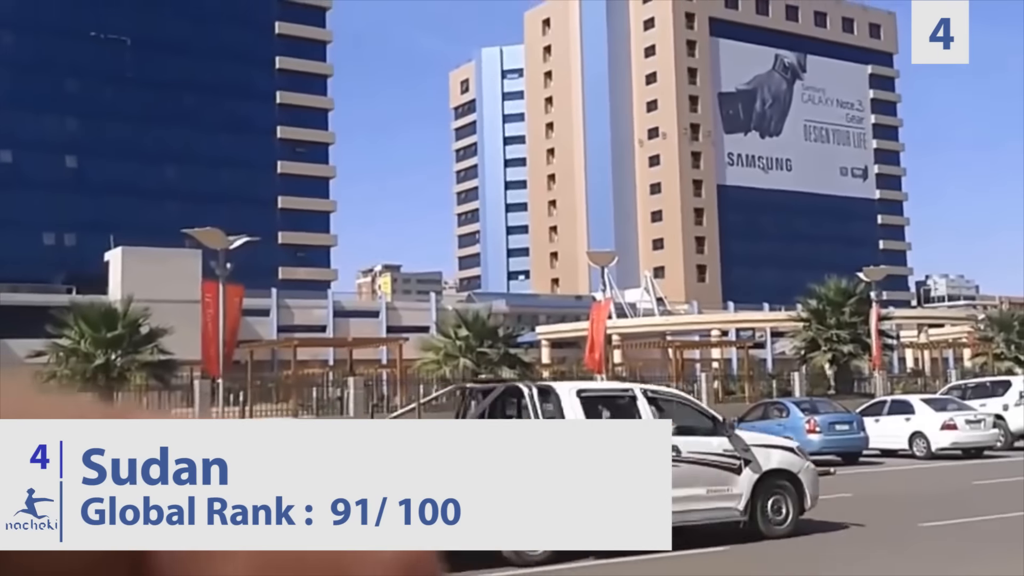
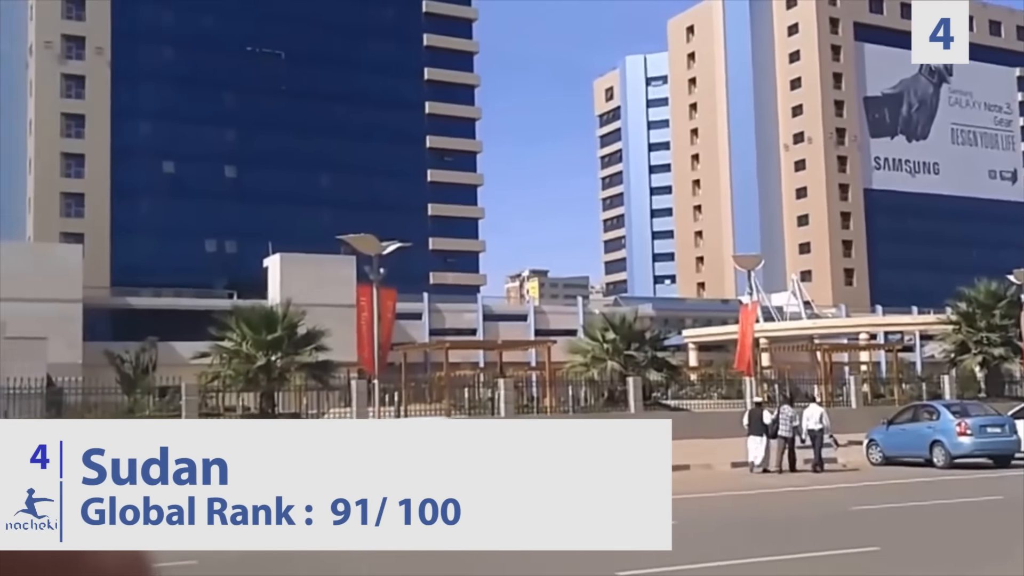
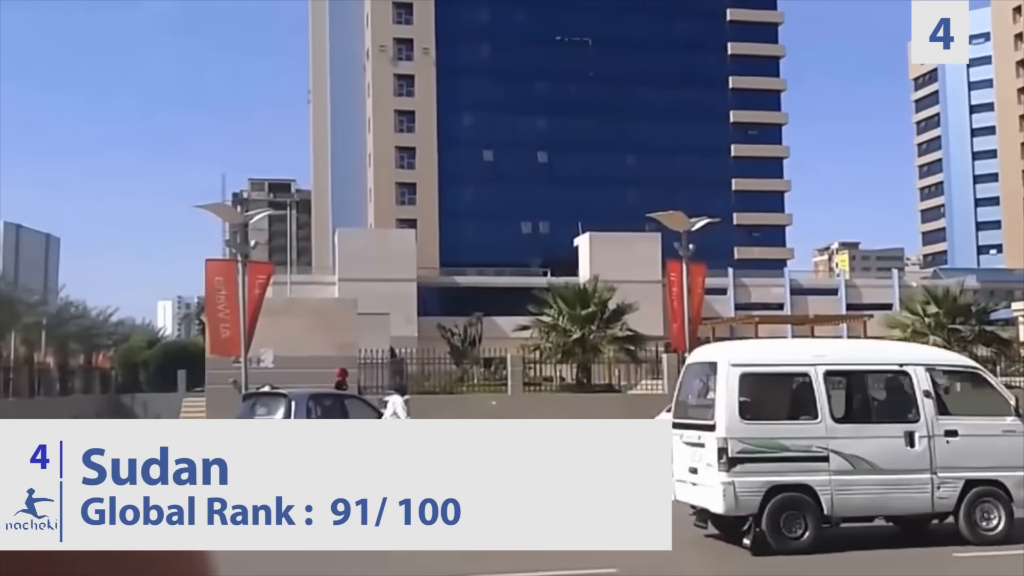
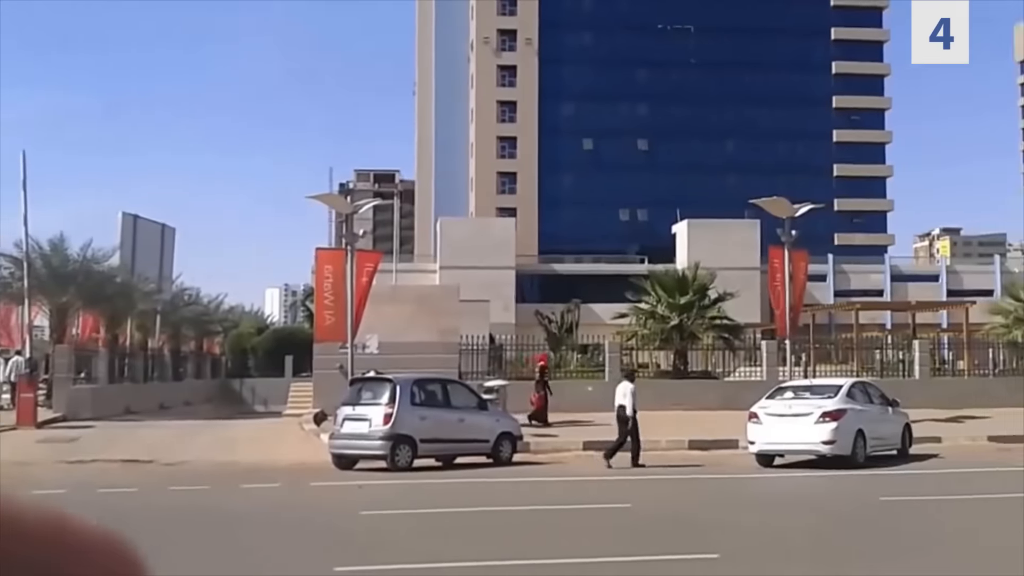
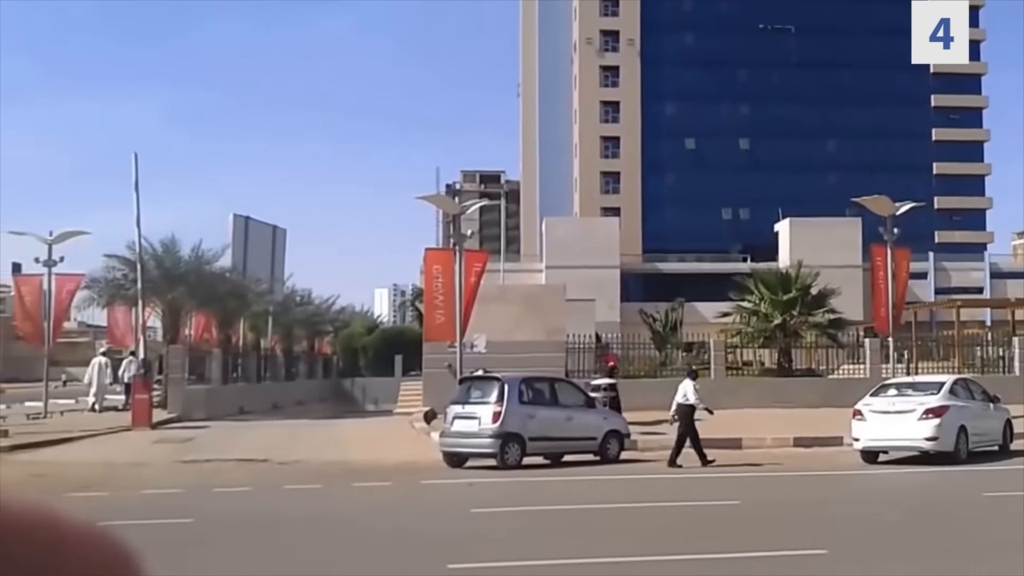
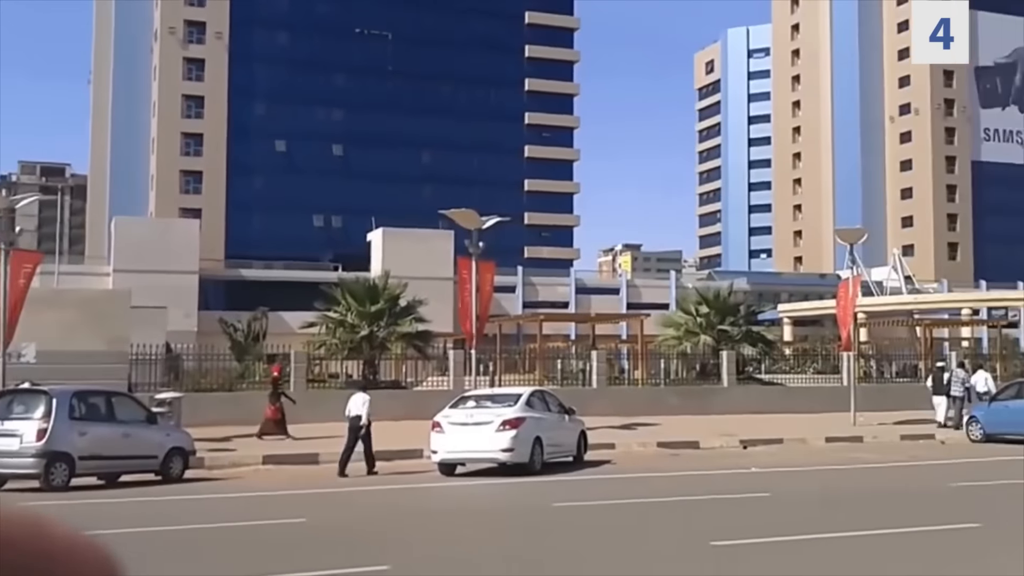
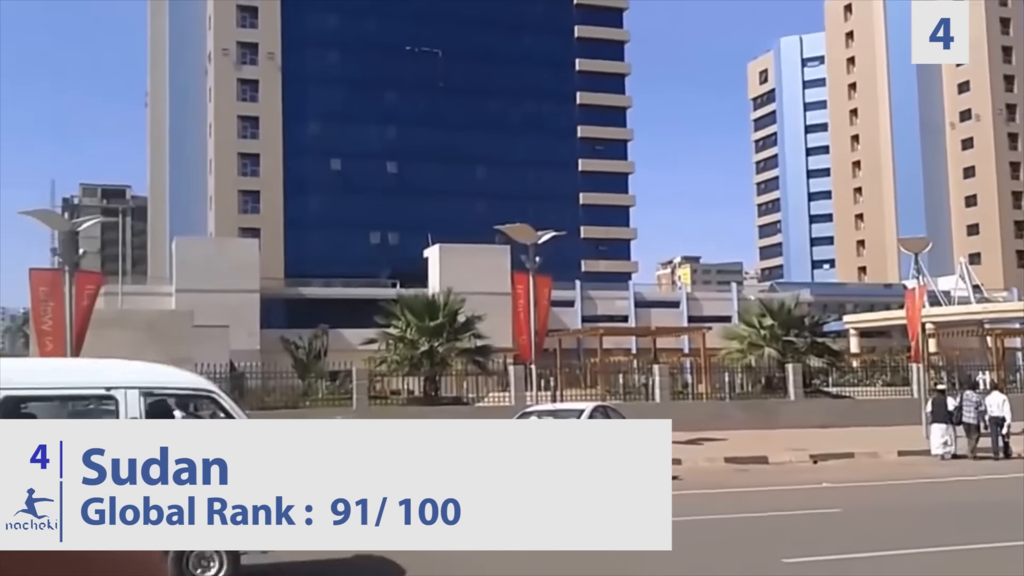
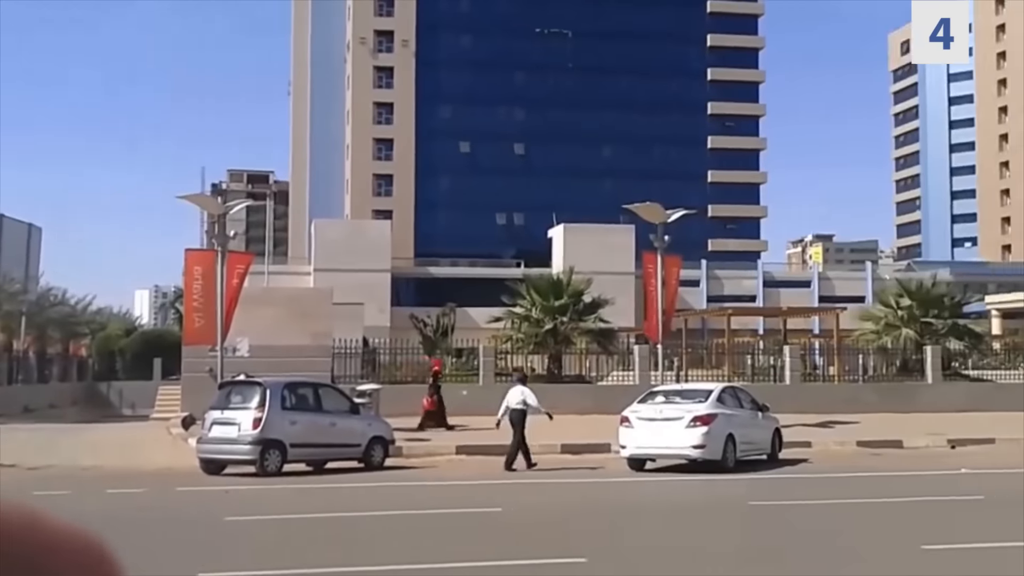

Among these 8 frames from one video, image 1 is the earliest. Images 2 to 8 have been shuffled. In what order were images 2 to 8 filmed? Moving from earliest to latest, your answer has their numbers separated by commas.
2, 7, 3, 5, 4, 8, 6
